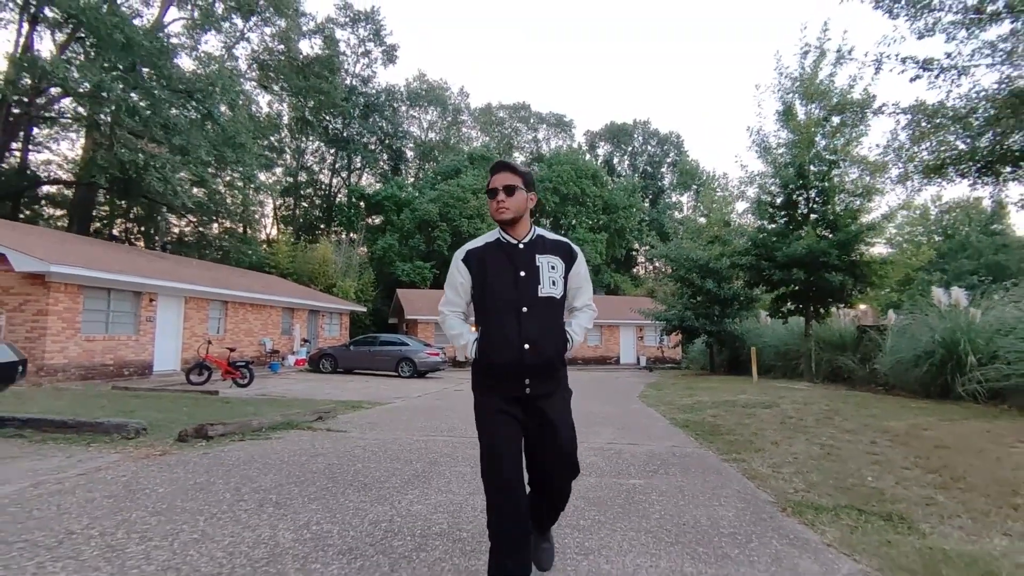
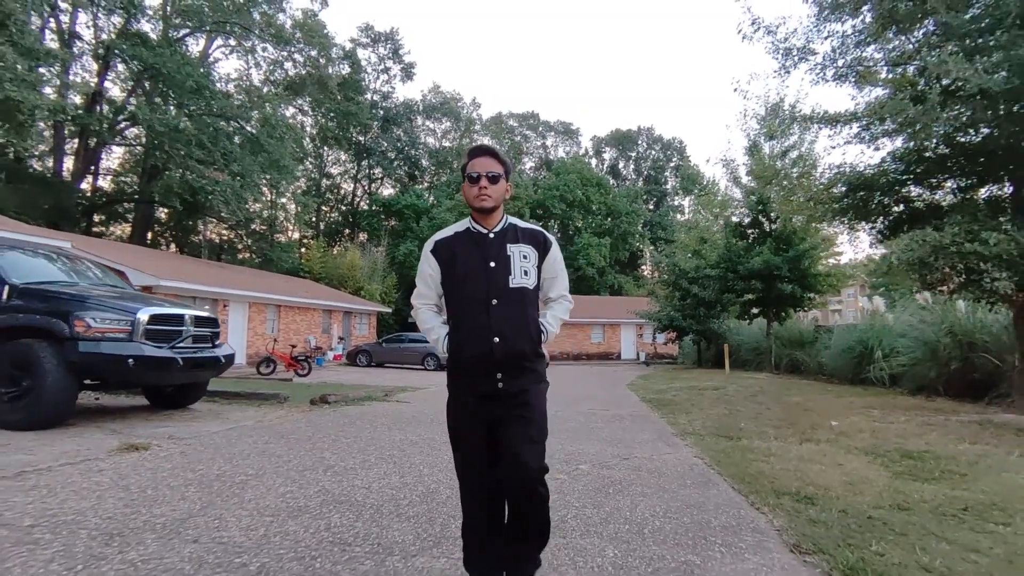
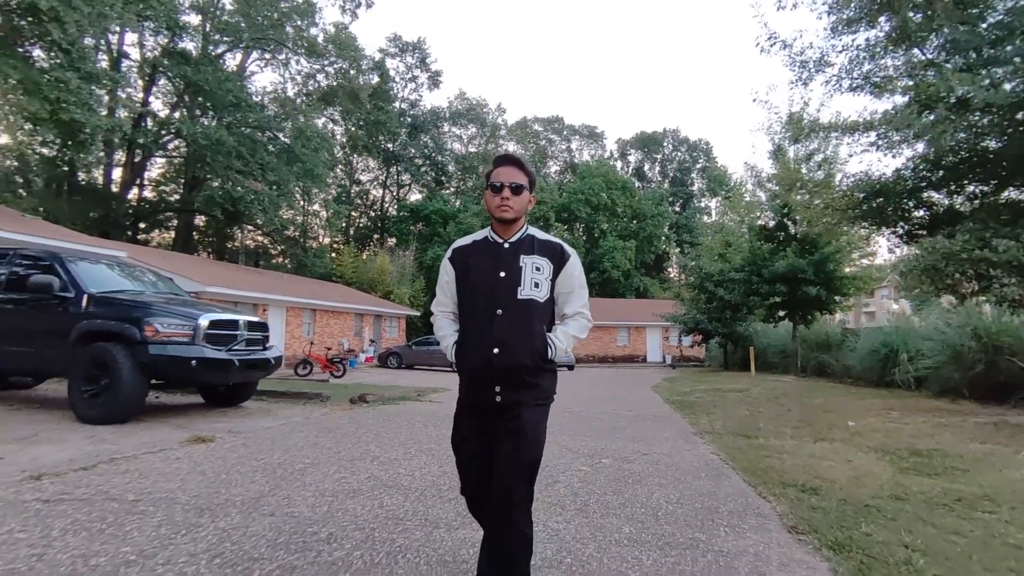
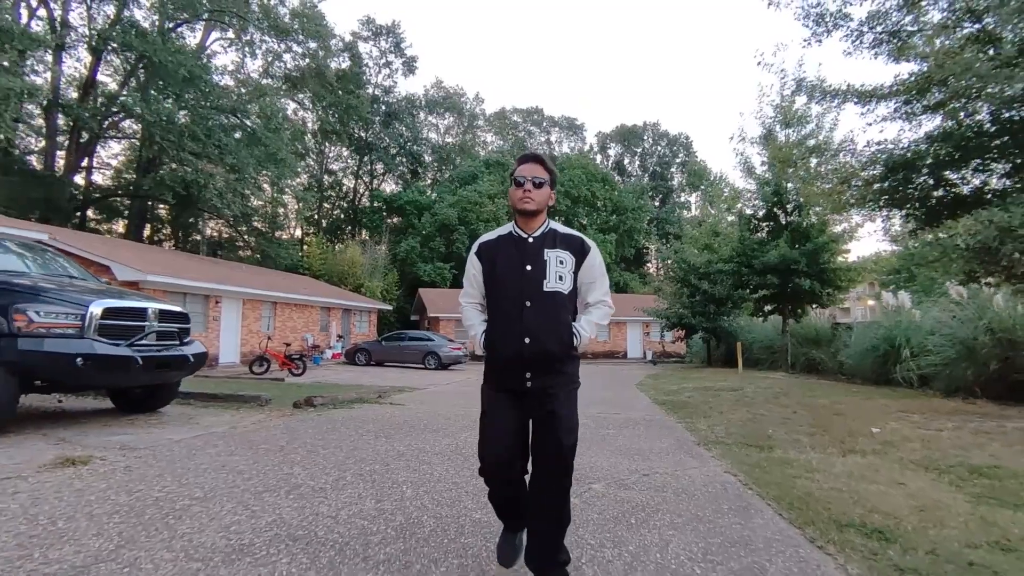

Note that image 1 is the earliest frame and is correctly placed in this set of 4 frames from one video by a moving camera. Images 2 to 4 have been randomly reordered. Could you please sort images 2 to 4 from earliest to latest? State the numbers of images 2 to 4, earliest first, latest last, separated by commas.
4, 2, 3
